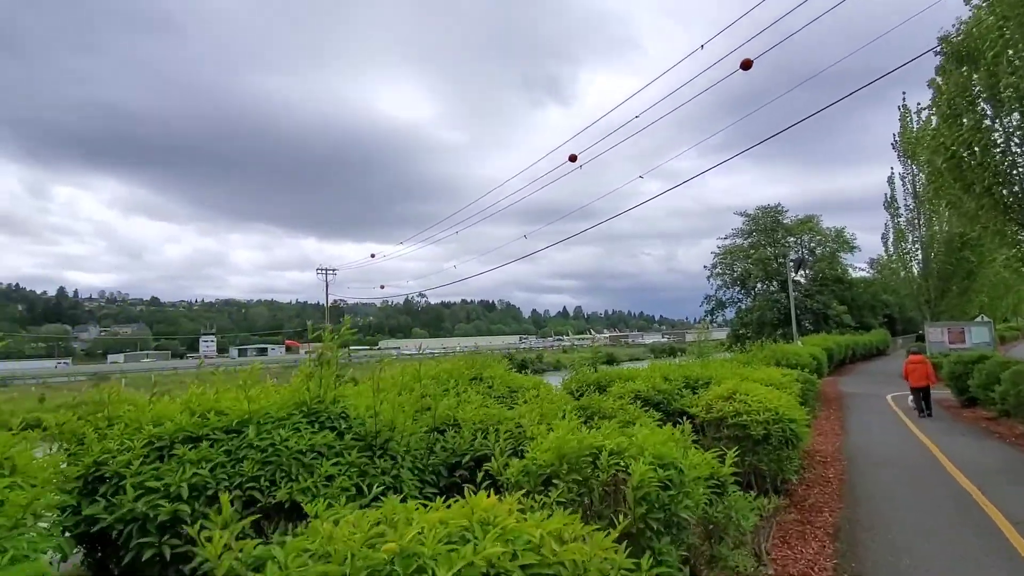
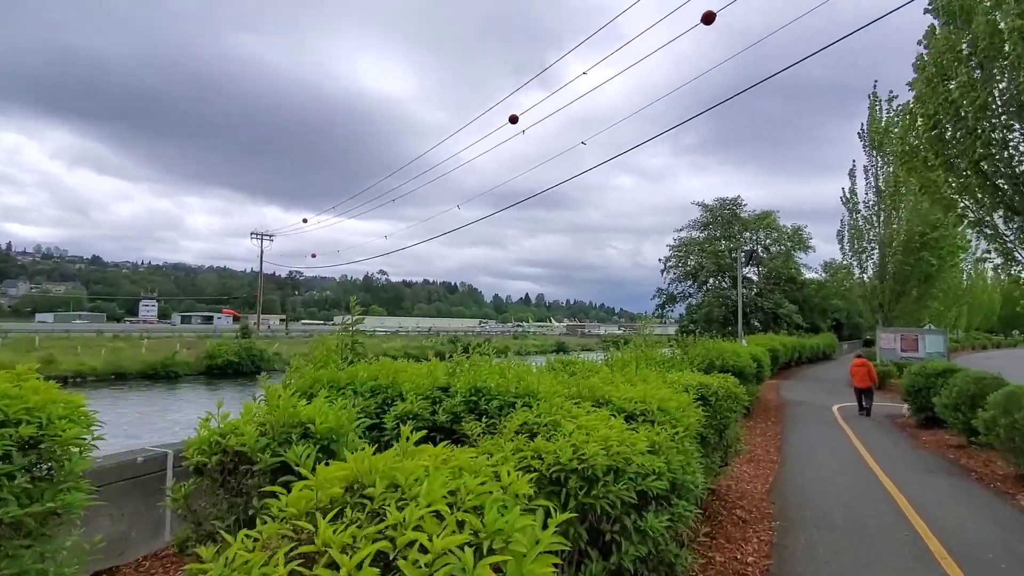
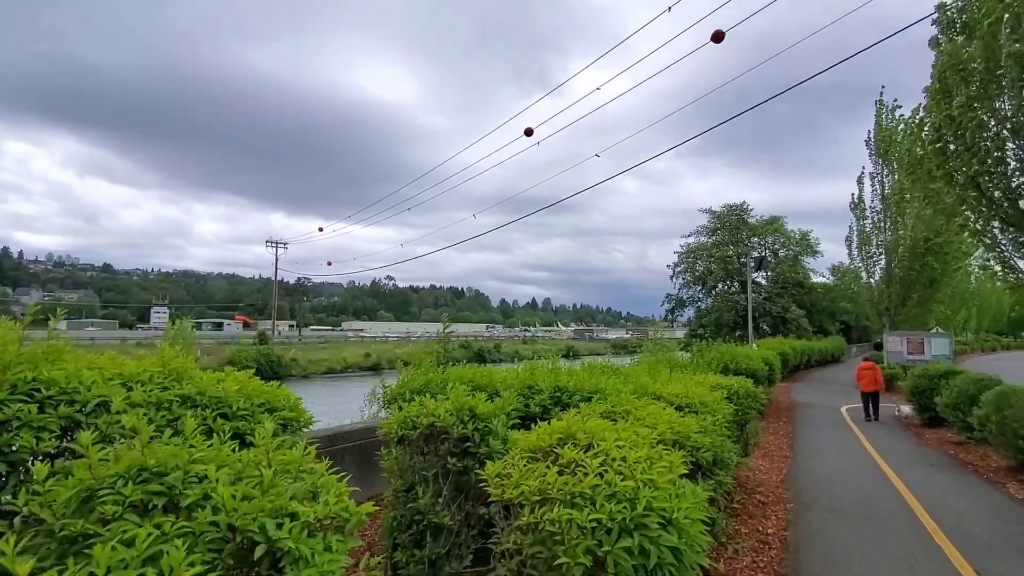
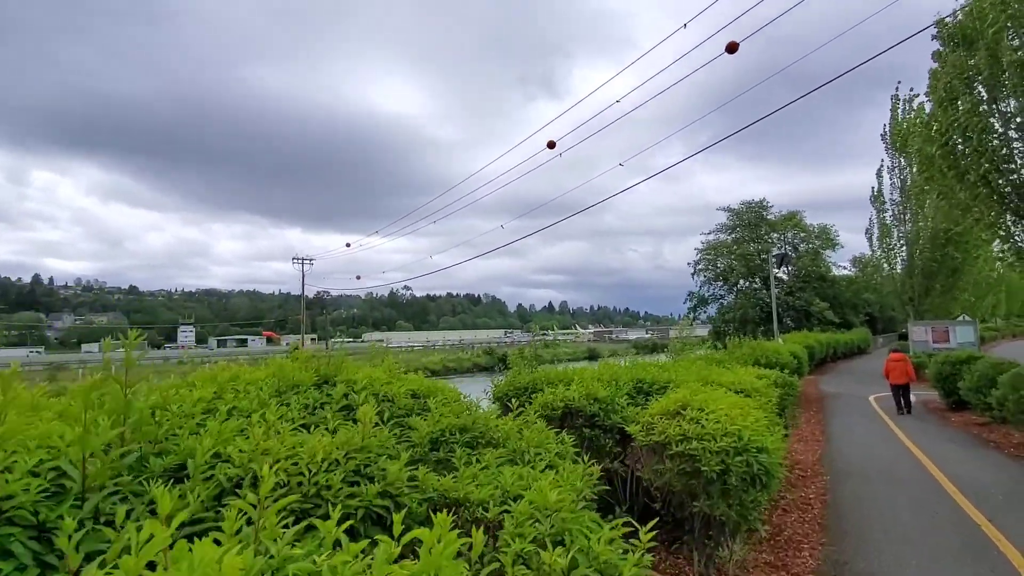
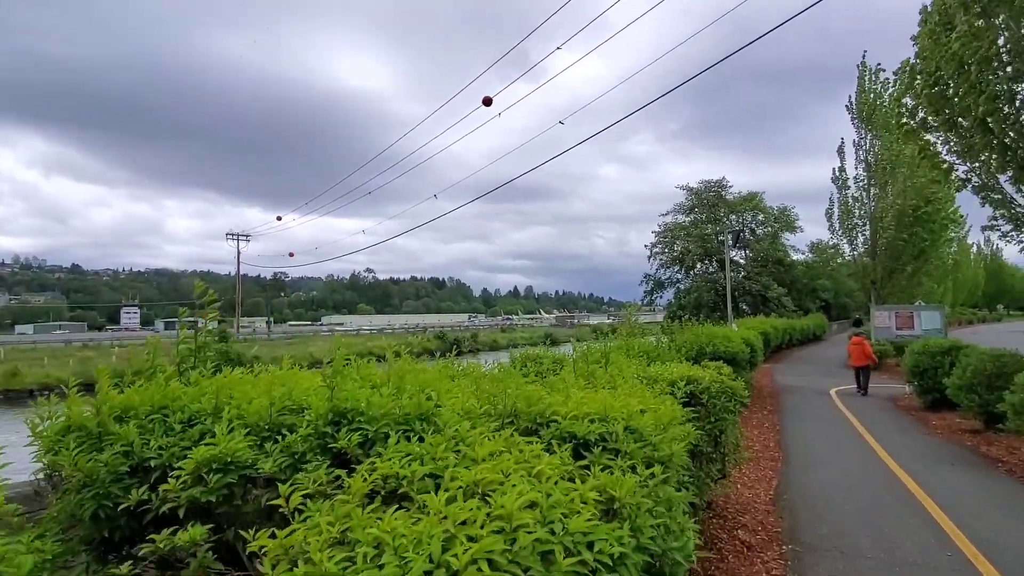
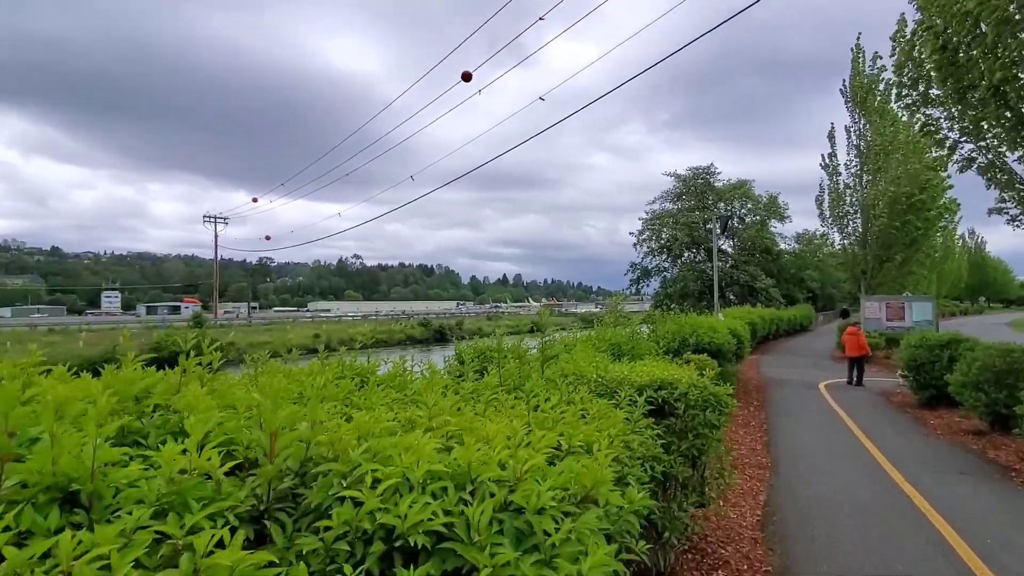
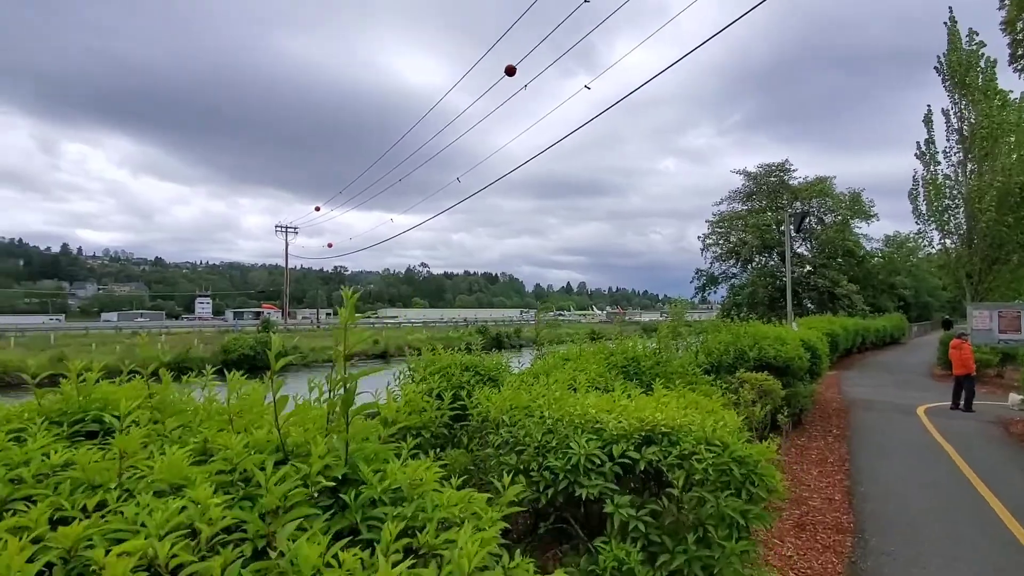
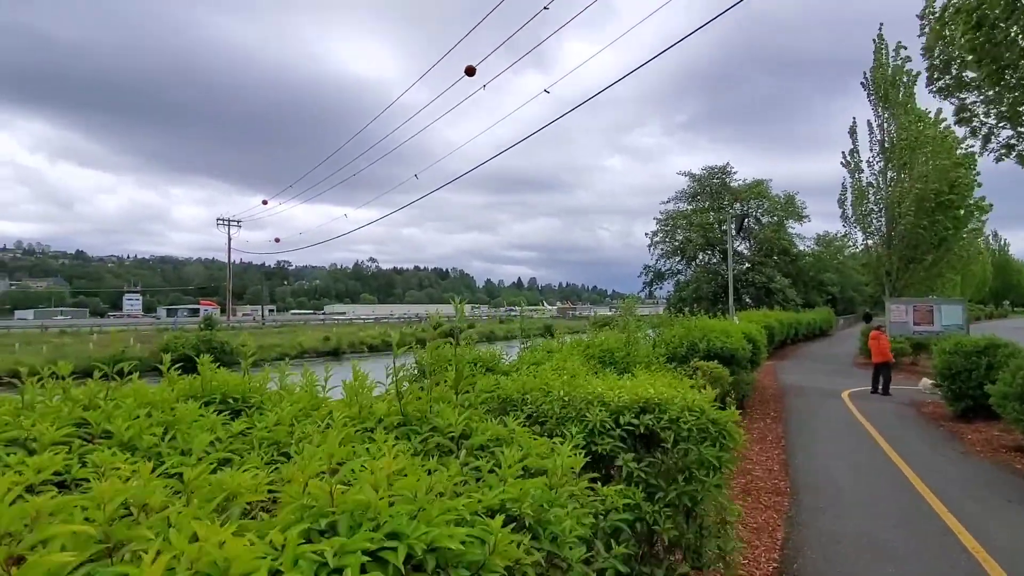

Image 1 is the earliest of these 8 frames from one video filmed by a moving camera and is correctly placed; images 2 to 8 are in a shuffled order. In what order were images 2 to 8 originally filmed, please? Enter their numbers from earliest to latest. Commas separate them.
4, 3, 2, 5, 6, 8, 7
